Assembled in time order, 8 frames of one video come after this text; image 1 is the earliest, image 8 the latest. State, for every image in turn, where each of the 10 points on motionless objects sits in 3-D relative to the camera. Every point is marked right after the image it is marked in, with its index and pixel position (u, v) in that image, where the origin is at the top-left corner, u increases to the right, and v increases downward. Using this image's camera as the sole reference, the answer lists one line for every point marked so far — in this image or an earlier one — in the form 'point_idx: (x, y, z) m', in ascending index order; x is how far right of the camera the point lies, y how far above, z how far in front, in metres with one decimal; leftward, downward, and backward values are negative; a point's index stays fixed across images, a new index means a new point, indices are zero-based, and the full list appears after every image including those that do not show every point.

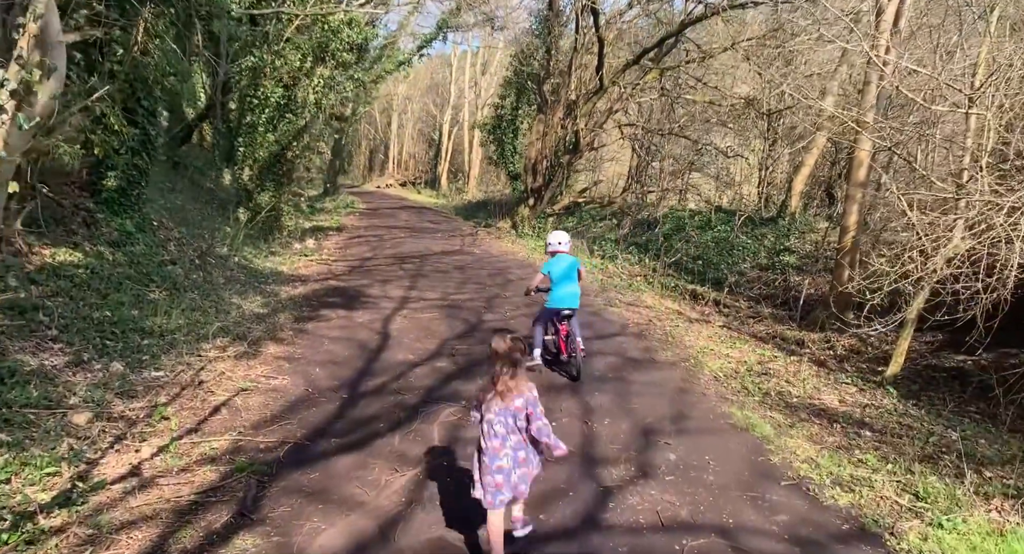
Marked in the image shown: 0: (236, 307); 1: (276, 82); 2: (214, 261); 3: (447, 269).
0: (-3.3, -0.4, +8.2) m
1: (-4.7, +3.9, +13.7) m
2: (-4.3, +0.2, +9.8) m
3: (-1.2, +0.1, +12.7) m
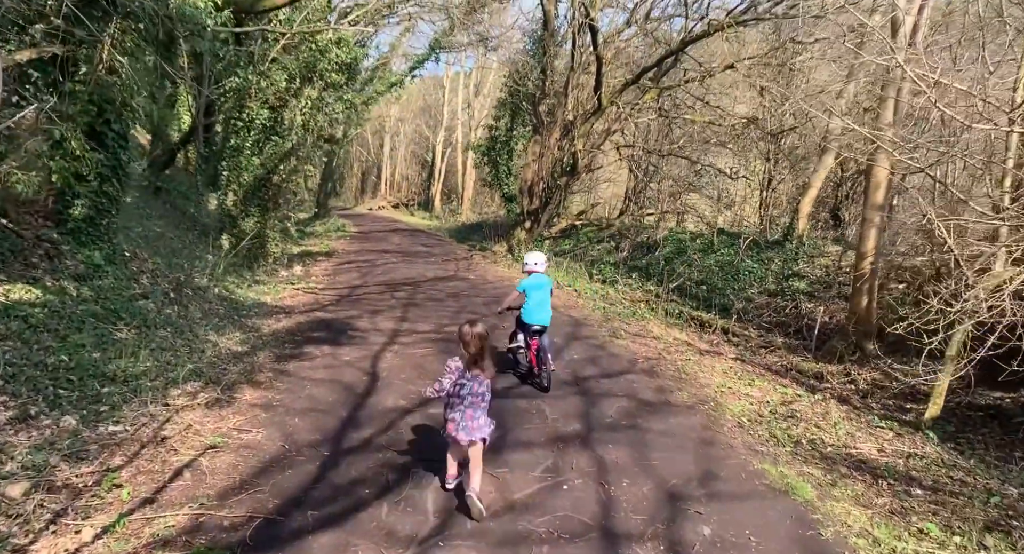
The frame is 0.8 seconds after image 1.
0: (-3.3, -0.8, +7.6) m
1: (-4.8, +3.3, +13.2) m
2: (-4.3, -0.2, +9.2) m
3: (-1.2, -0.4, +12.1) m
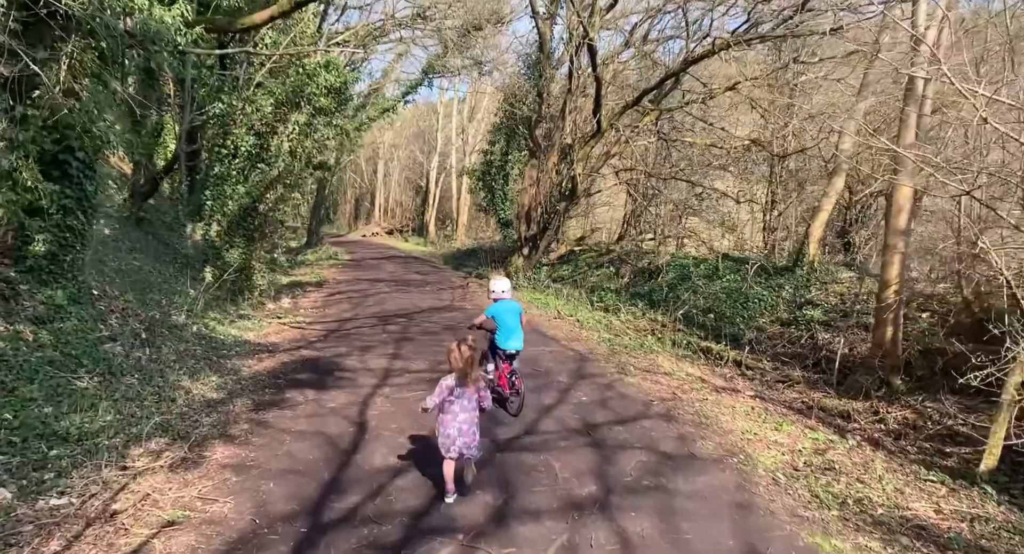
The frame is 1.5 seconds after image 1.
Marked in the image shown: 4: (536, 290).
0: (-3.3, -1.2, +6.9) m
1: (-4.9, +2.7, +12.7) m
2: (-4.3, -0.7, +8.5) m
3: (-1.2, -0.9, +11.5) m
4: (+0.6, -0.3, +15.9) m
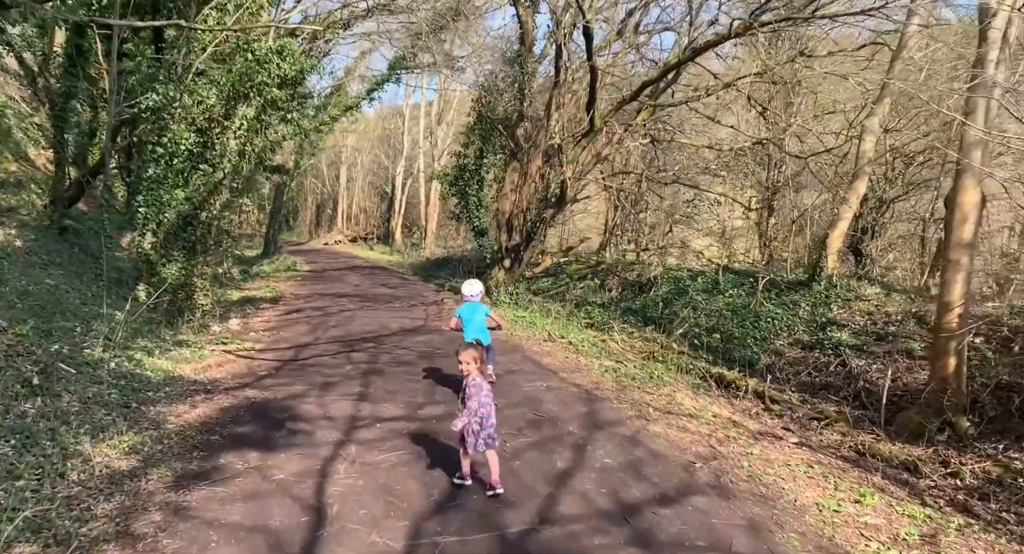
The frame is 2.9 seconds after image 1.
0: (-3.2, -1.4, +5.2) m
1: (-5.1, +2.4, +10.9) m
2: (-4.3, -1.0, +6.7) m
3: (-1.4, -1.2, +9.9) m
4: (+0.1, -0.6, +14.4) m
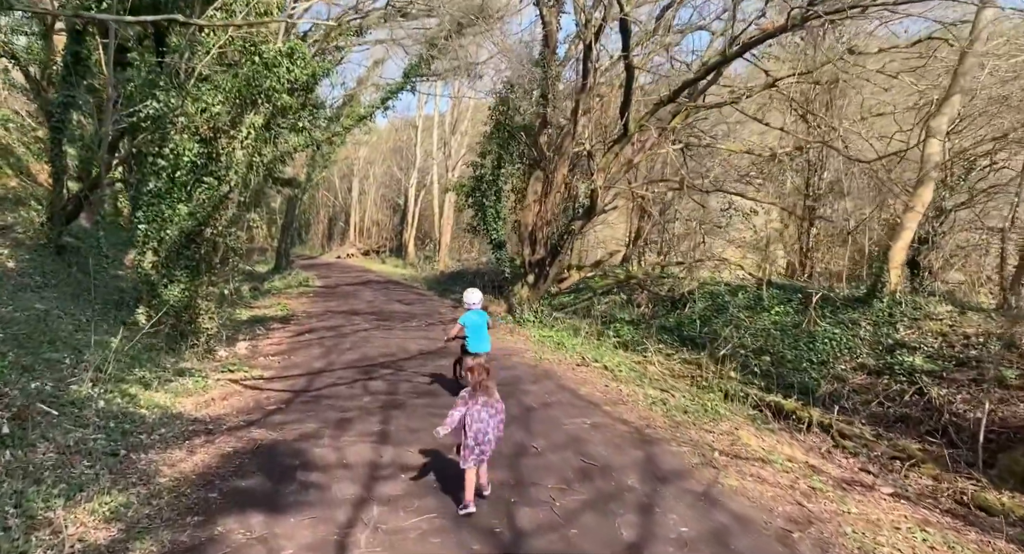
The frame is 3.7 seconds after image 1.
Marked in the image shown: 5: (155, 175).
0: (-2.9, -1.6, +4.3) m
1: (-4.7, +2.1, +10.1) m
2: (-3.9, -1.2, +5.9) m
3: (-1.0, -1.4, +8.9) m
4: (+0.6, -0.9, +13.5) m
5: (-5.2, +1.5, +10.0) m
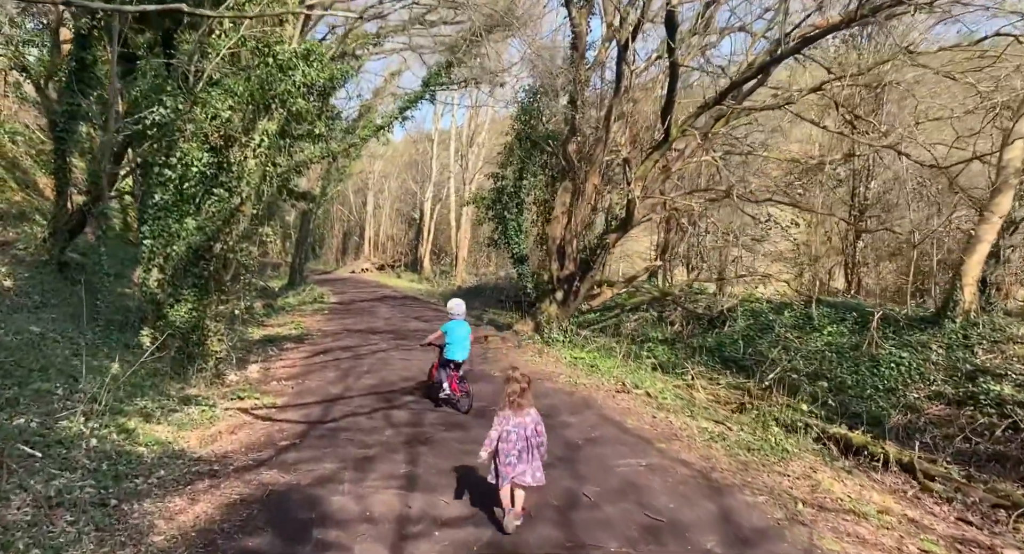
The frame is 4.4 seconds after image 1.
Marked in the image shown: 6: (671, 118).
0: (-2.5, -1.8, +3.5) m
1: (-4.3, +1.8, +9.4) m
2: (-3.6, -1.4, +5.1) m
3: (-0.6, -1.7, +8.1) m
4: (+1.2, -1.2, +12.6) m
5: (-4.7, +1.2, +9.3) m
6: (+2.4, +2.6, +10.8) m
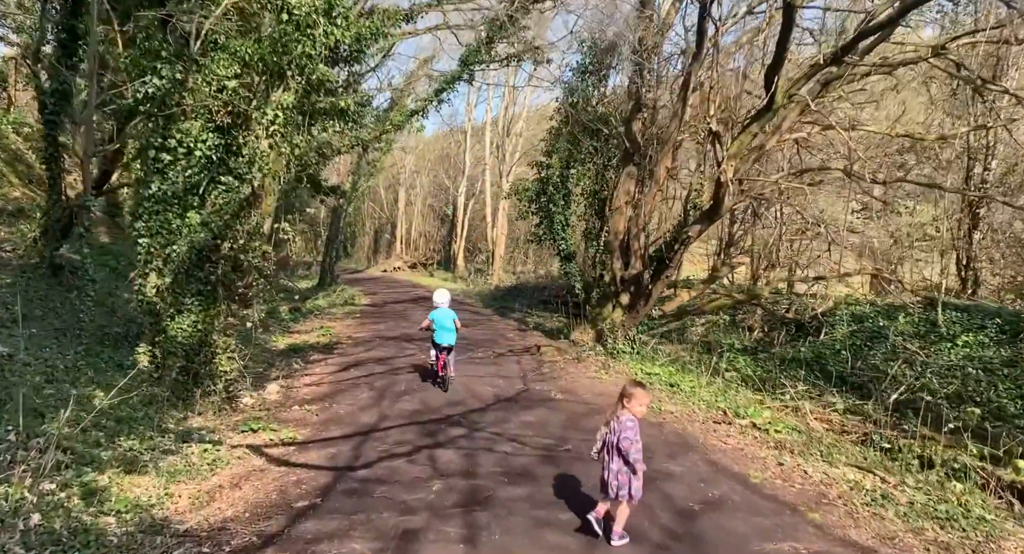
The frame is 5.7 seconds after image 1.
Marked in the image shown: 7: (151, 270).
0: (-2.0, -1.8, +1.8) m
1: (-3.5, +1.8, +7.7) m
2: (-3.0, -1.5, +3.4) m
3: (+0.2, -1.7, +6.3) m
4: (+2.1, -1.2, +10.7) m
5: (-4.0, +1.1, +7.7) m
6: (+3.2, +2.6, +8.9) m
7: (-4.2, +0.1, +7.8) m
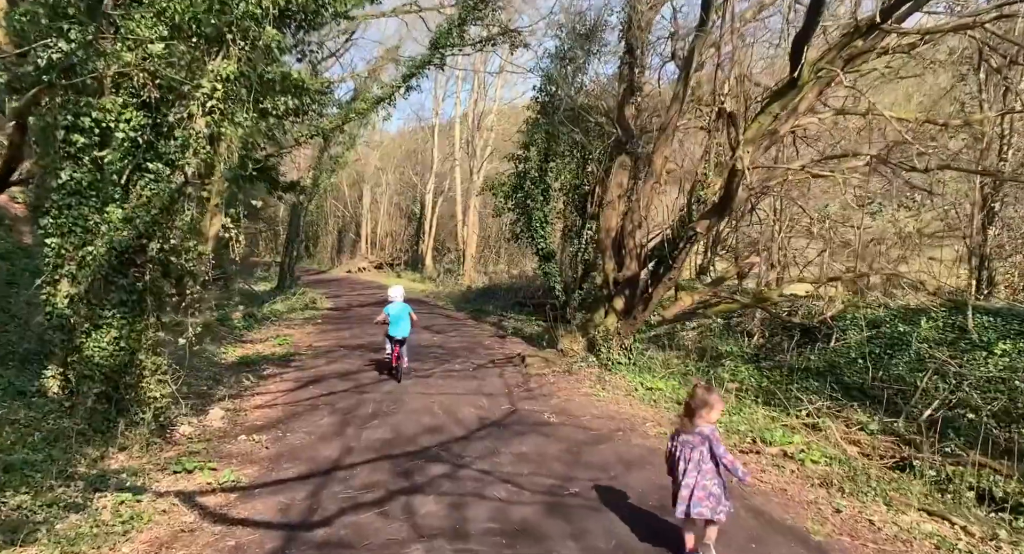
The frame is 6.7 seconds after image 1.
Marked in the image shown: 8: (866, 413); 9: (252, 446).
0: (-1.8, -1.9, +0.5) m
1: (-3.6, +1.7, +6.3) m
2: (-2.8, -1.6, +2.0) m
3: (+0.1, -1.8, +5.1) m
4: (+1.8, -1.3, +9.6) m
5: (-4.1, +1.1, +6.2) m
6: (+3.1, +2.5, +7.8) m
7: (-4.3, 0.0, +6.4) m
8: (+4.2, -1.6, +8.1) m
9: (-2.7, -1.7, +7.1) m
